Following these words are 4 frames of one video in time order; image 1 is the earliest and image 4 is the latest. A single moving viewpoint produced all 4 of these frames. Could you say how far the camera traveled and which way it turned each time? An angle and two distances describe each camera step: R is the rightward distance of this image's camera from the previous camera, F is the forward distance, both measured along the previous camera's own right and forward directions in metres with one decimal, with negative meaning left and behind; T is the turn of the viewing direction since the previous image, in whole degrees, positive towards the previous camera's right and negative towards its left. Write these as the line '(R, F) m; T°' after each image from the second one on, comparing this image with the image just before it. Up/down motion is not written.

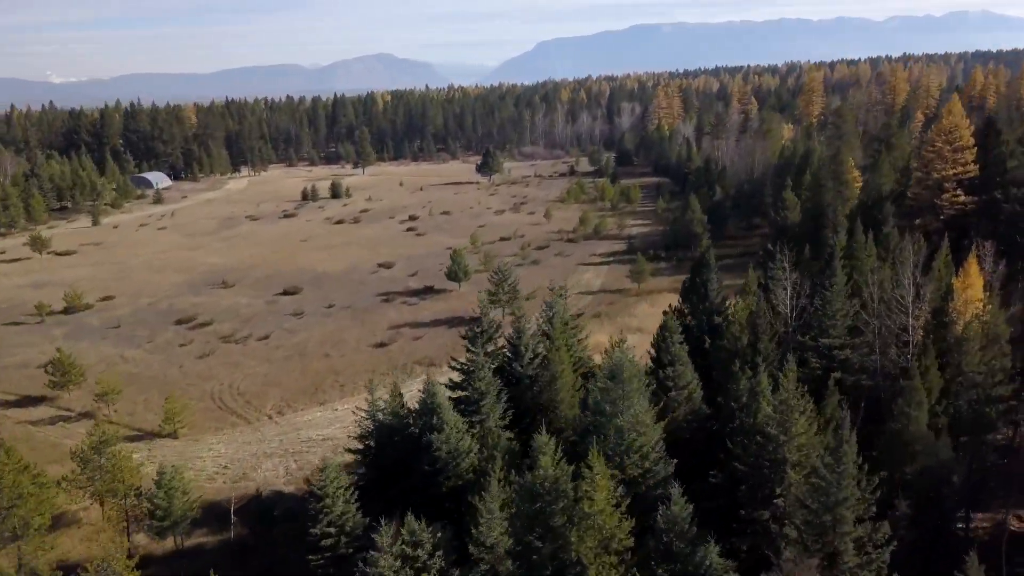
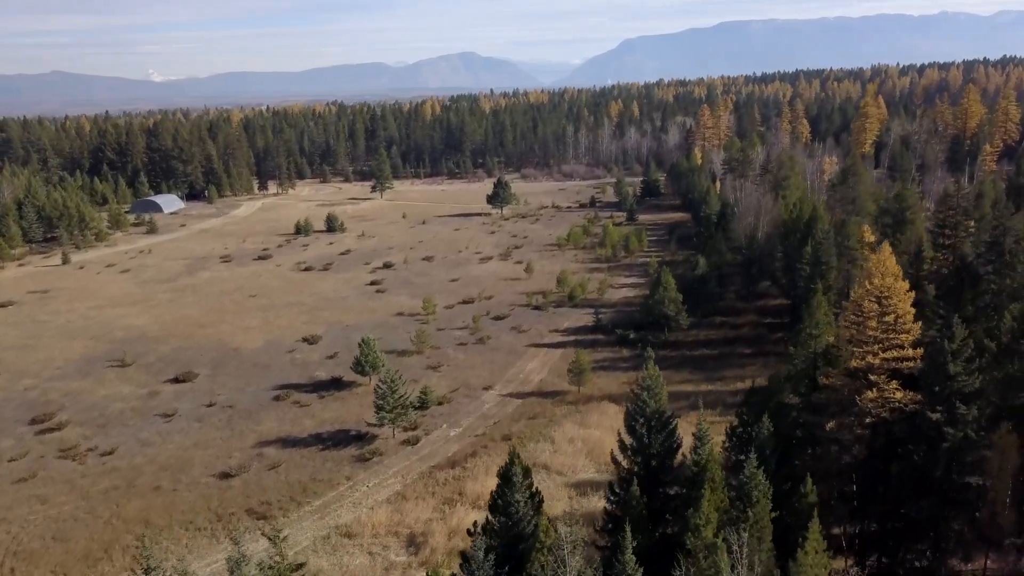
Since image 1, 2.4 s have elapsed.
(+7.5, +7.5) m; -5°
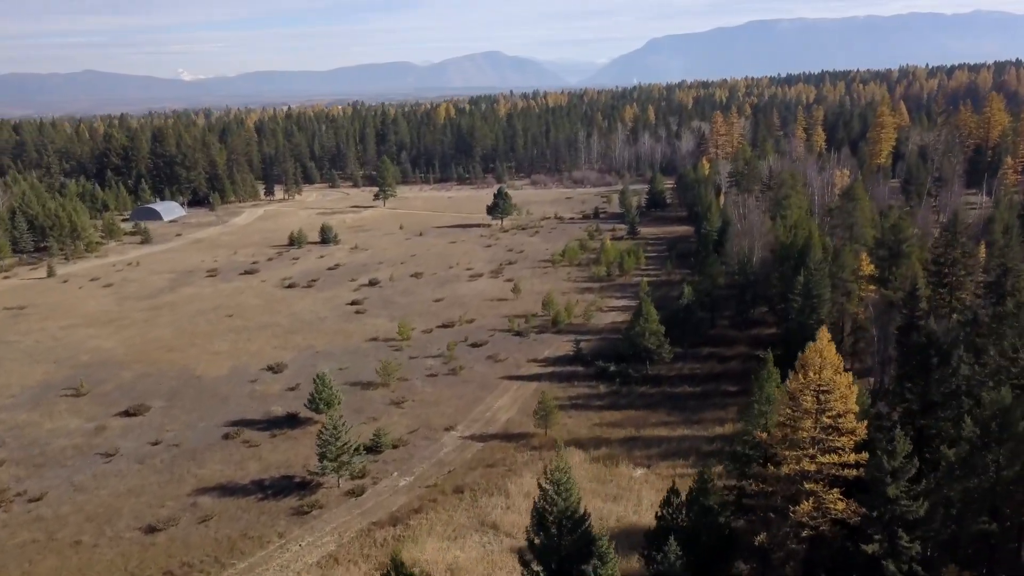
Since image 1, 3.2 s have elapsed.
(+2.6, +2.4) m; -2°
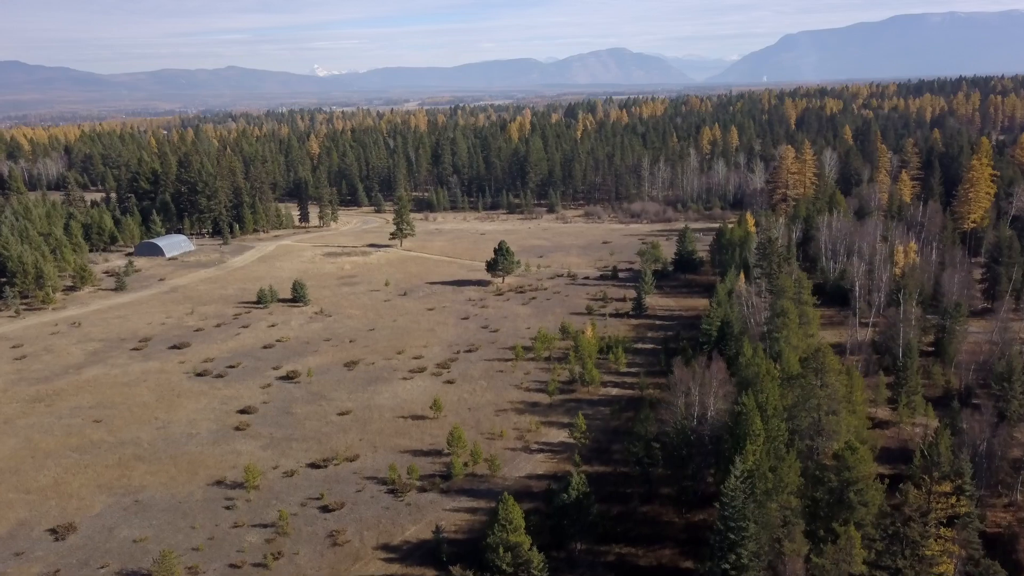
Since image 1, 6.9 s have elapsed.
(+10.8, +12.1) m; -8°
